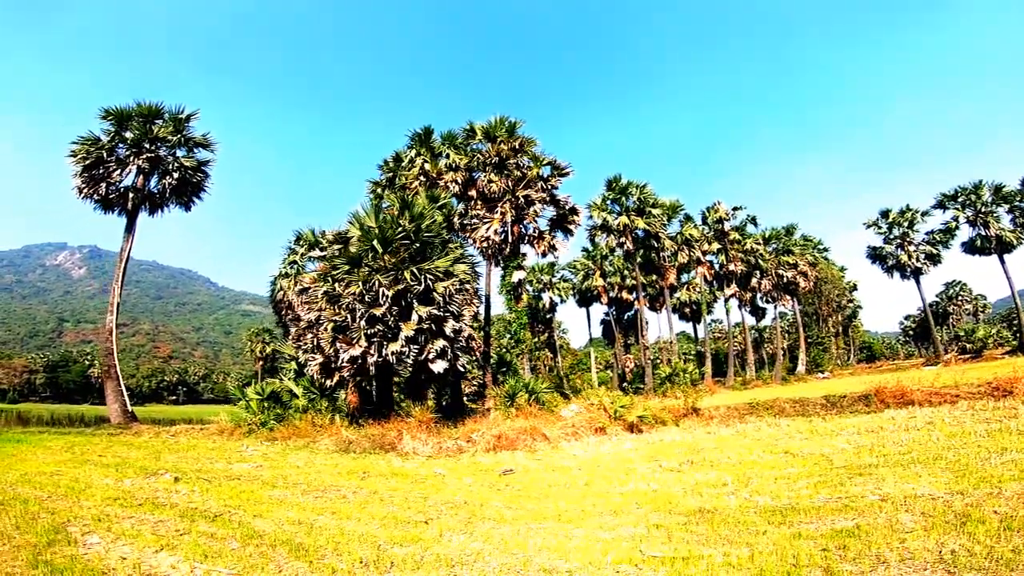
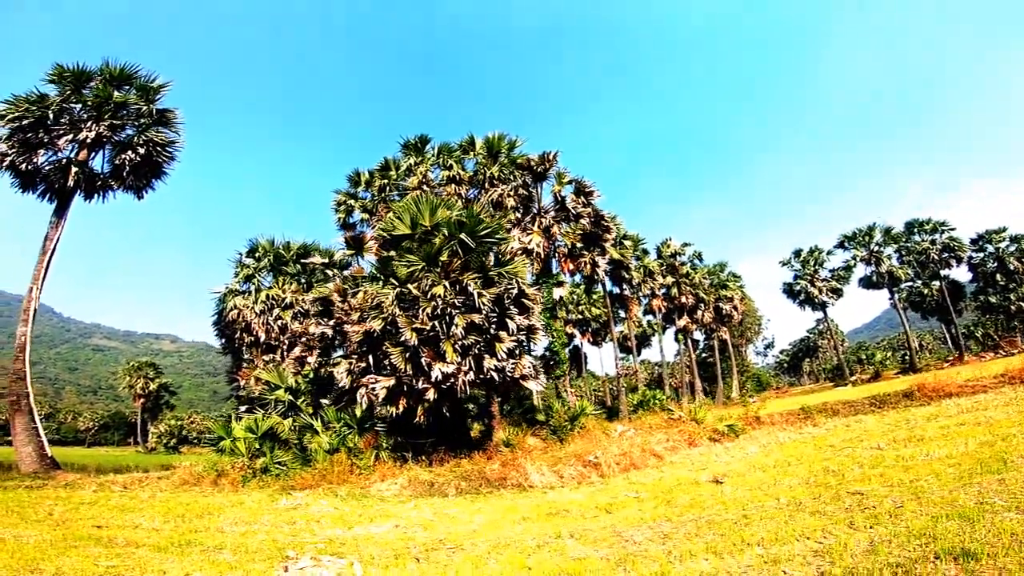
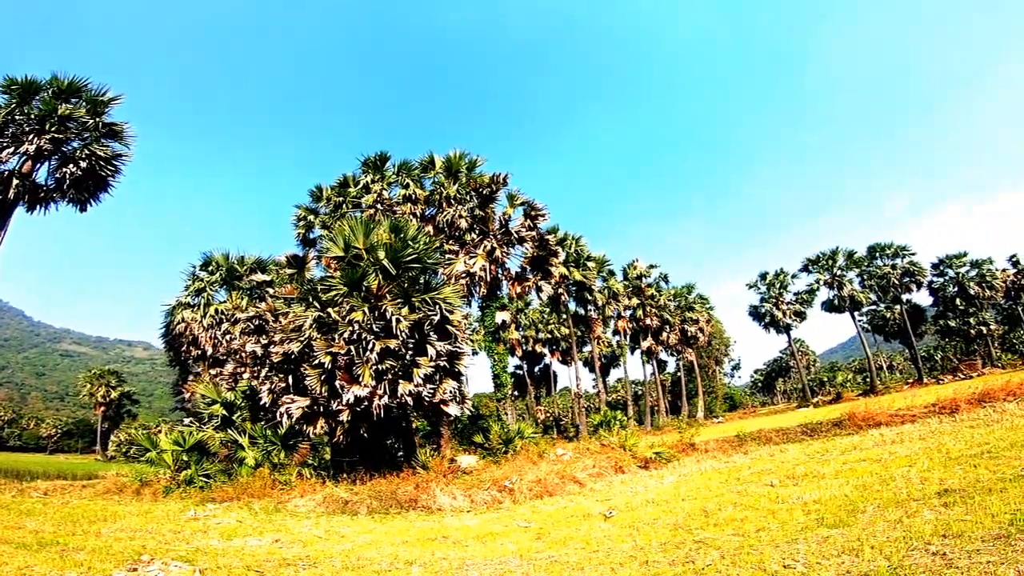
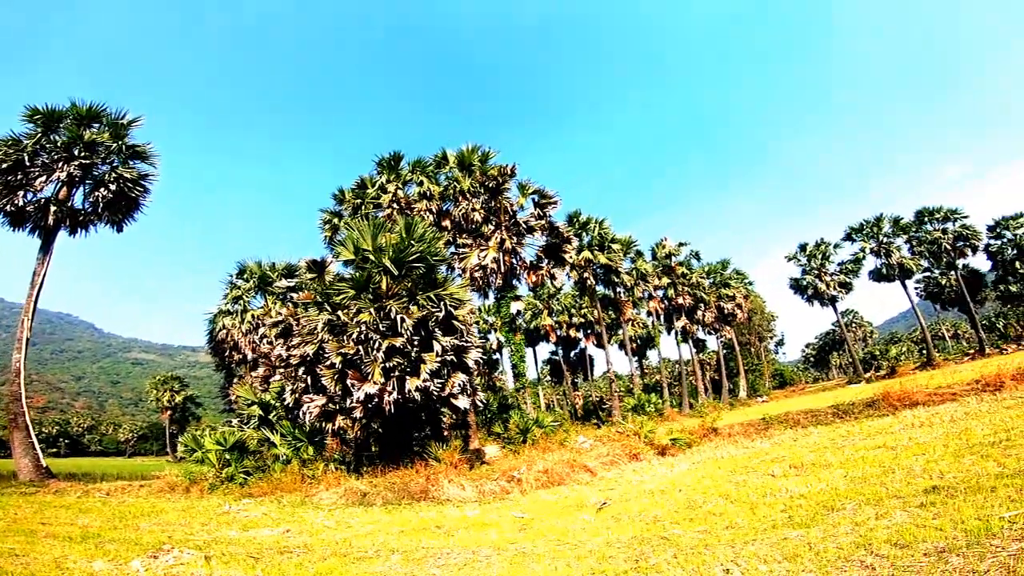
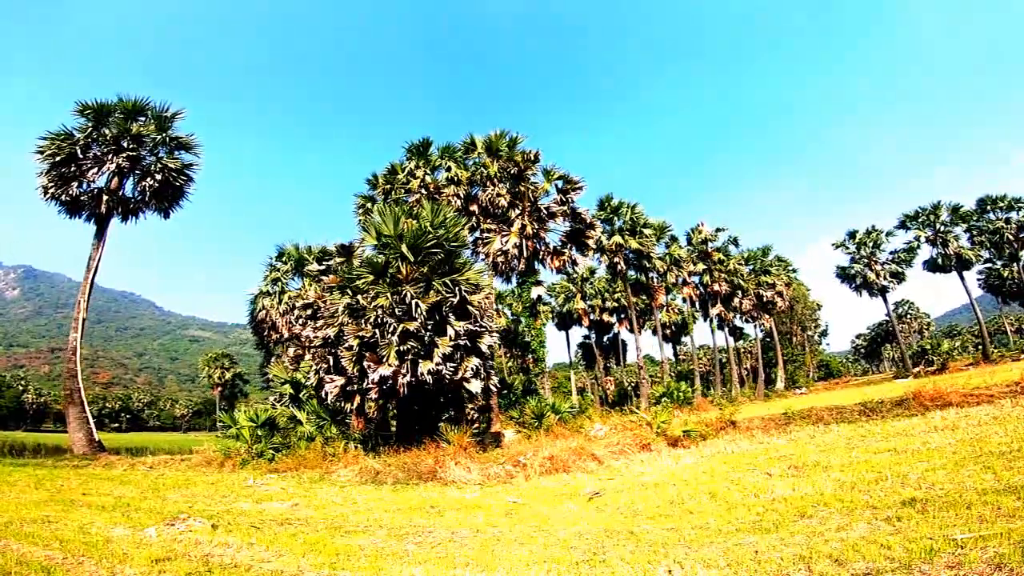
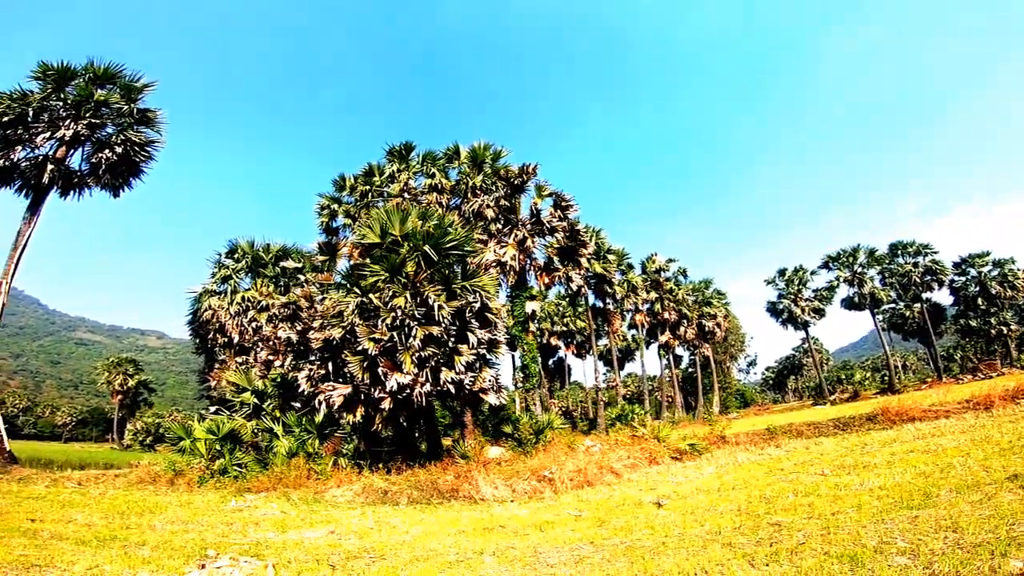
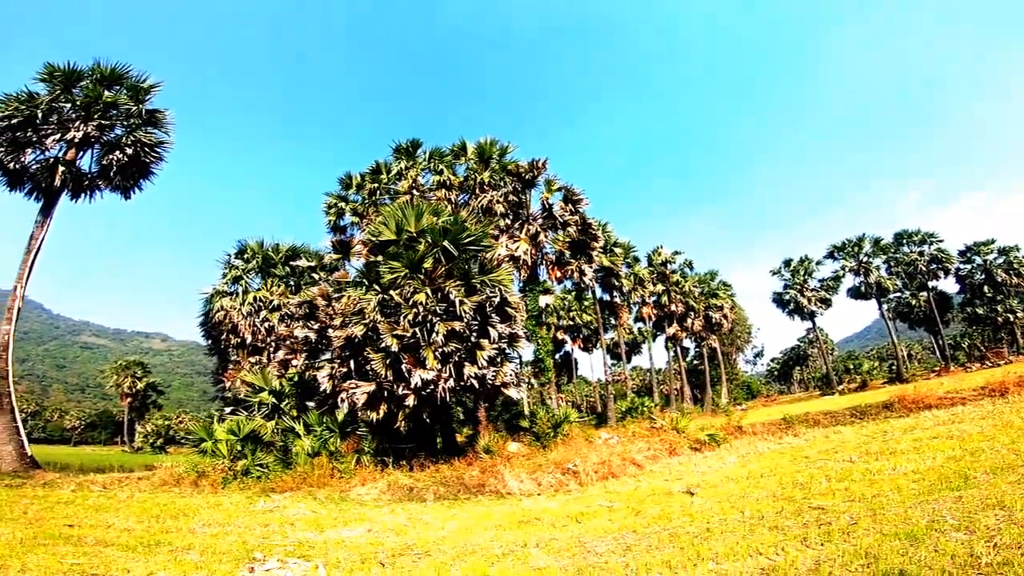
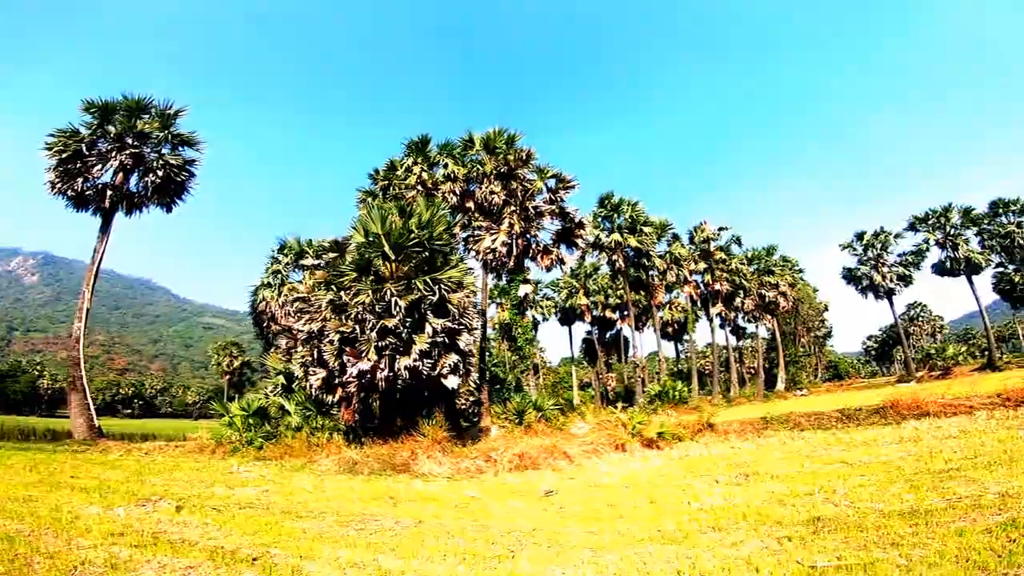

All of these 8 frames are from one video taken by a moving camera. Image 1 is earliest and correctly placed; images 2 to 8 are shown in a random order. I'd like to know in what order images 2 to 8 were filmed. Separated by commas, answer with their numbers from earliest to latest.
8, 5, 4, 3, 6, 7, 2
